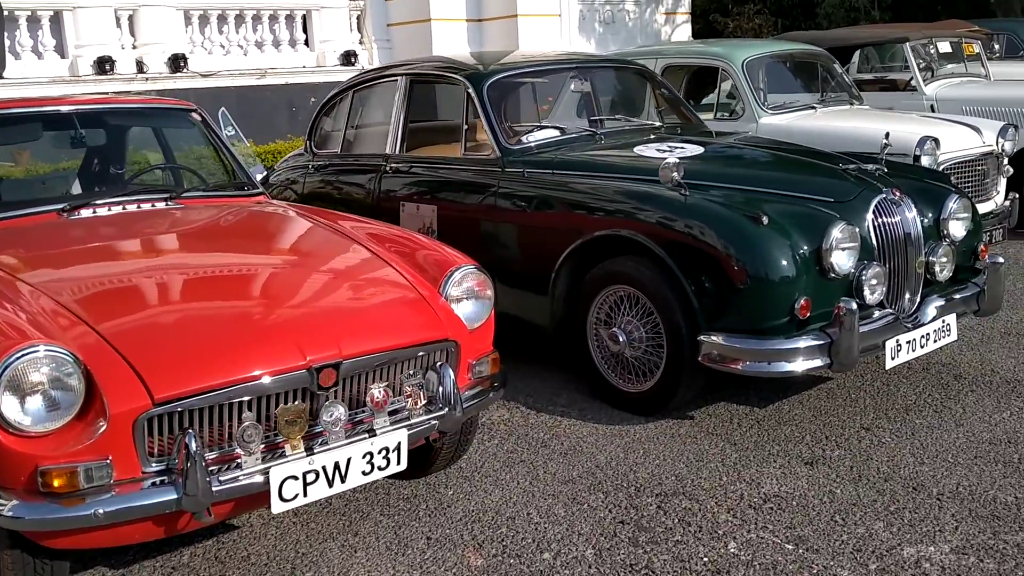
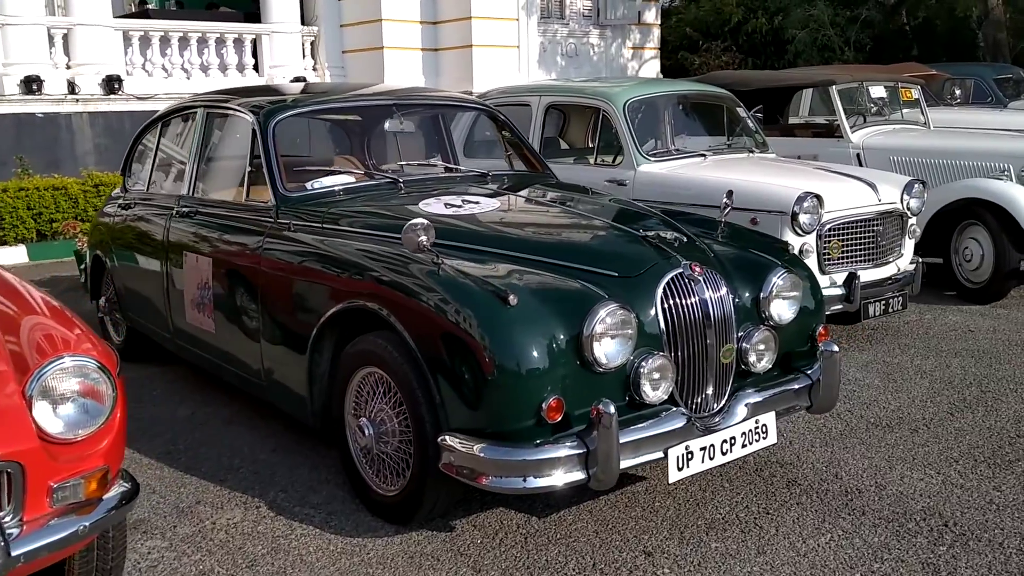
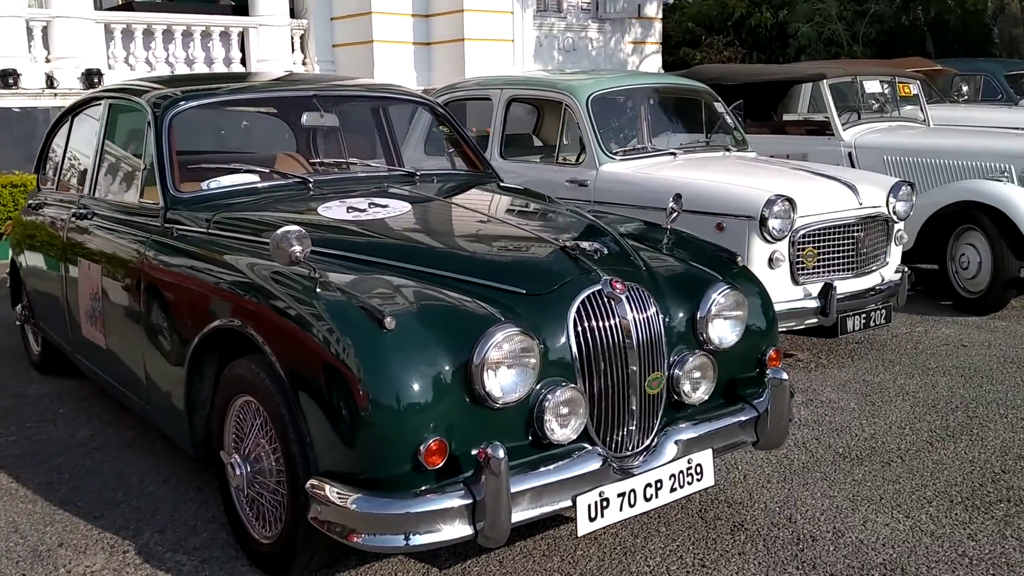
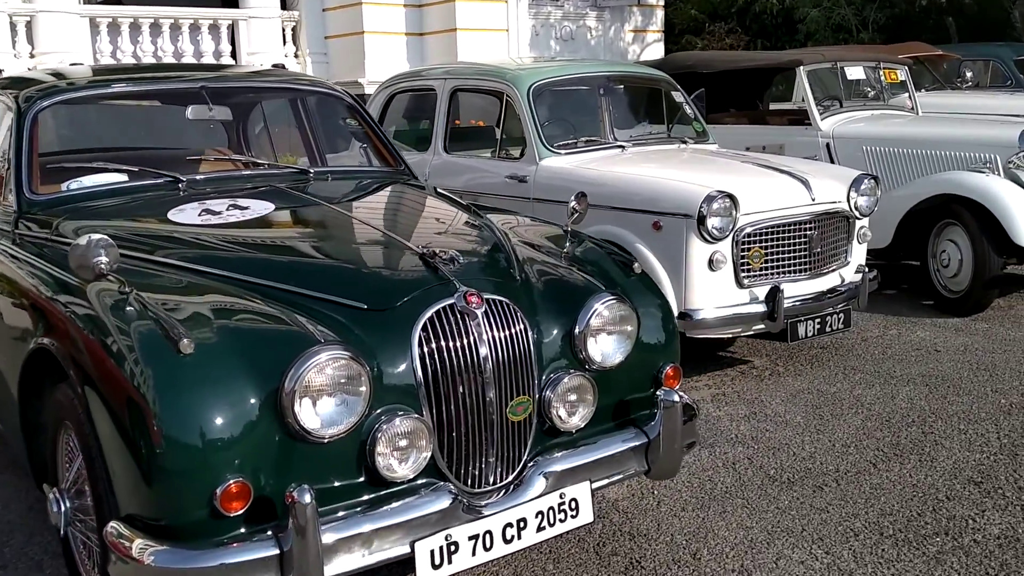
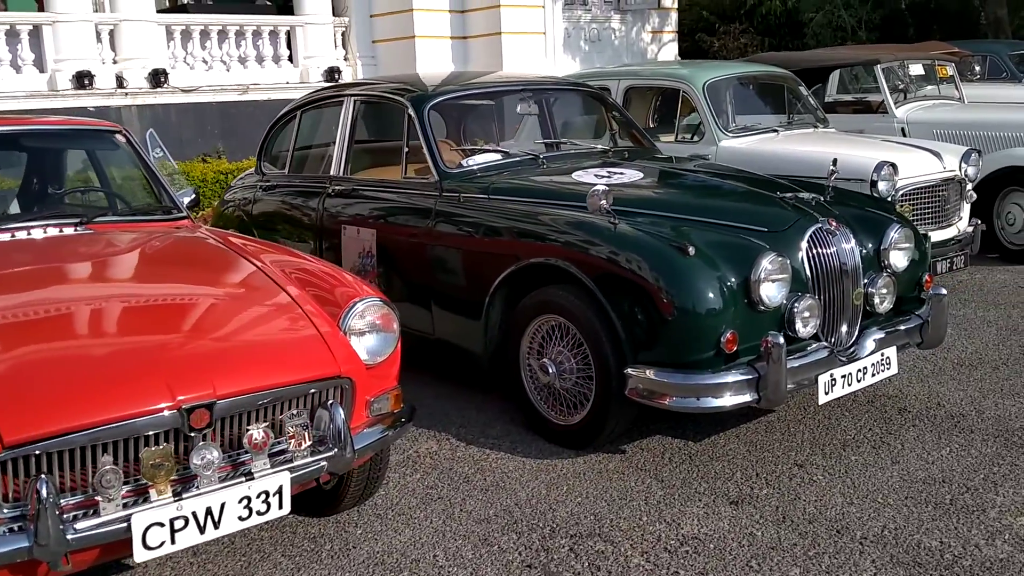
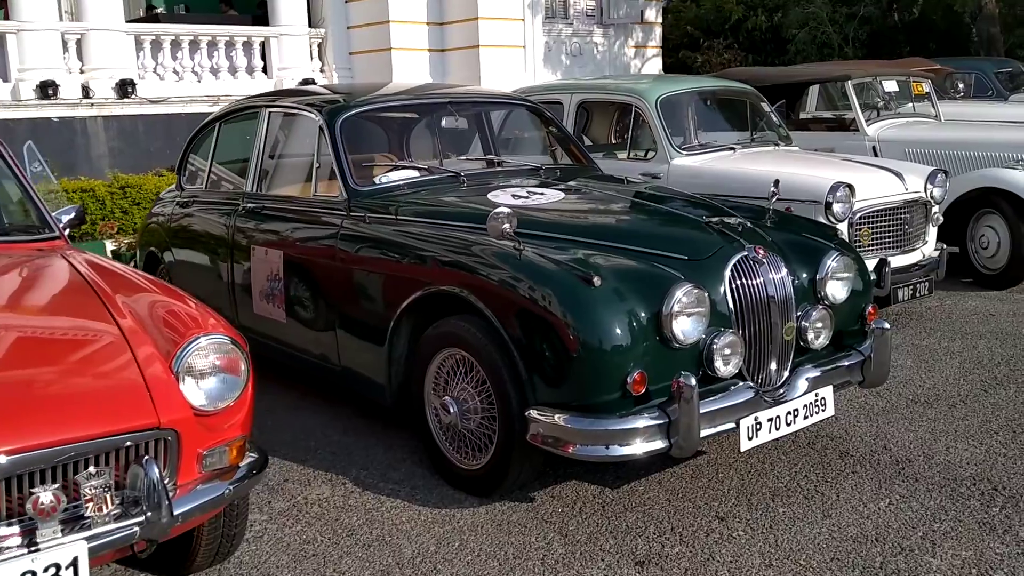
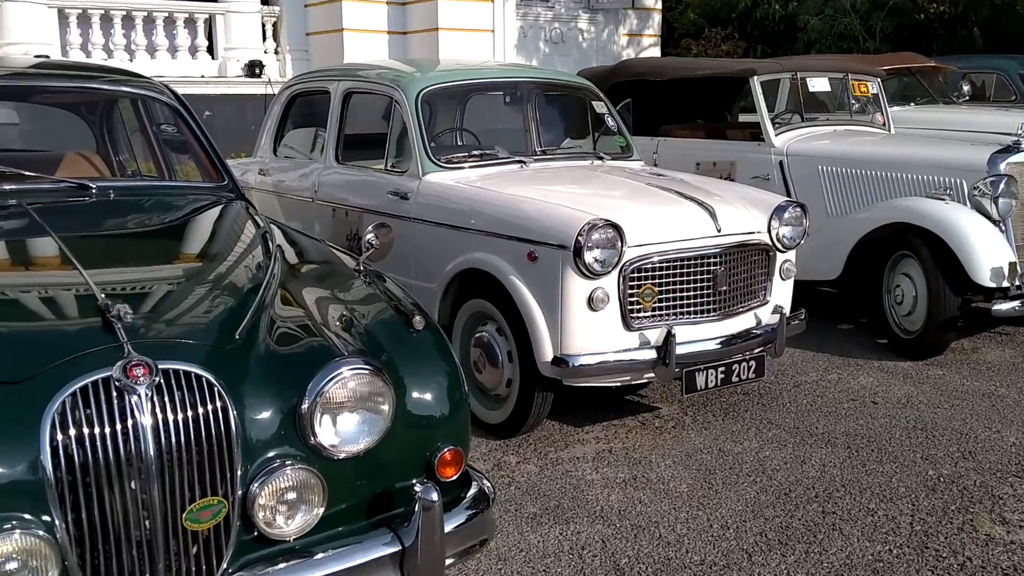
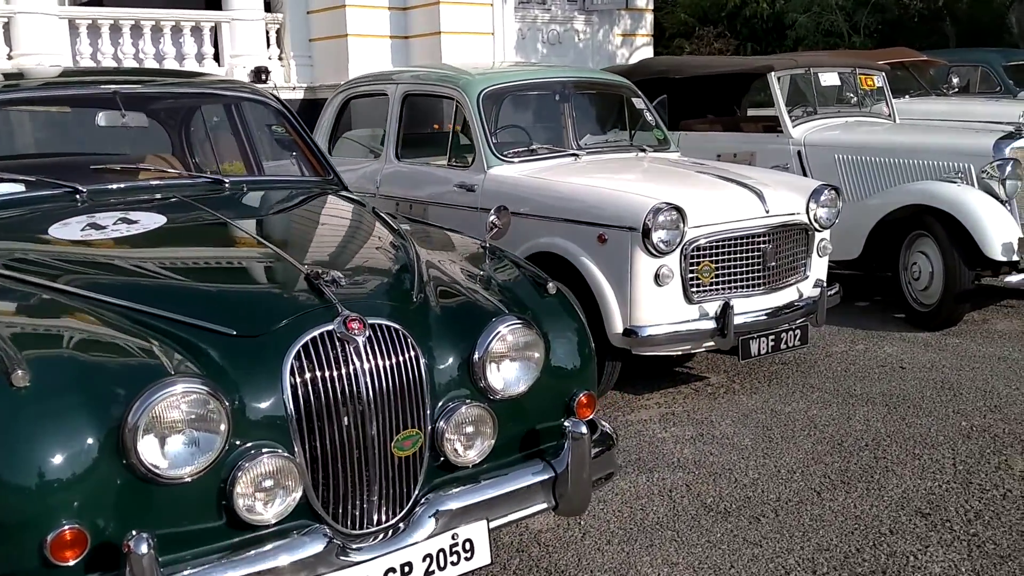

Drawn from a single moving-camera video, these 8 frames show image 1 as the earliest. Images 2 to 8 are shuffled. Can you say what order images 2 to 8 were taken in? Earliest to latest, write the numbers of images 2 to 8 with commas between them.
5, 6, 2, 3, 4, 8, 7
